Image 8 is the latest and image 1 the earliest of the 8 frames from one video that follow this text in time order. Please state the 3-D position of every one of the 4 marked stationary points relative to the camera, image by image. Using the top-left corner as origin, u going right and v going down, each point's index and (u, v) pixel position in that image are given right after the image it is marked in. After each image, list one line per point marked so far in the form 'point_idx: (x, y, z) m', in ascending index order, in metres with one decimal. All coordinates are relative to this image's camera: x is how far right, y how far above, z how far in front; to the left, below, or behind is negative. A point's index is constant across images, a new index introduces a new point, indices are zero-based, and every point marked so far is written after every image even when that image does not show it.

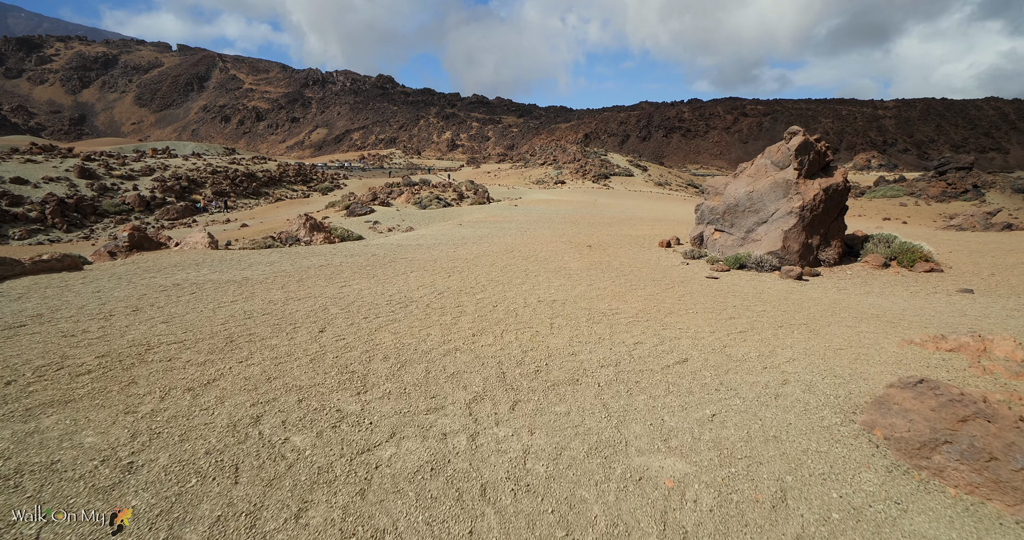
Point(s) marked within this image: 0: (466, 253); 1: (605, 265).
0: (-1.0, +0.3, +10.1) m
1: (+1.6, +0.1, +8.5) m
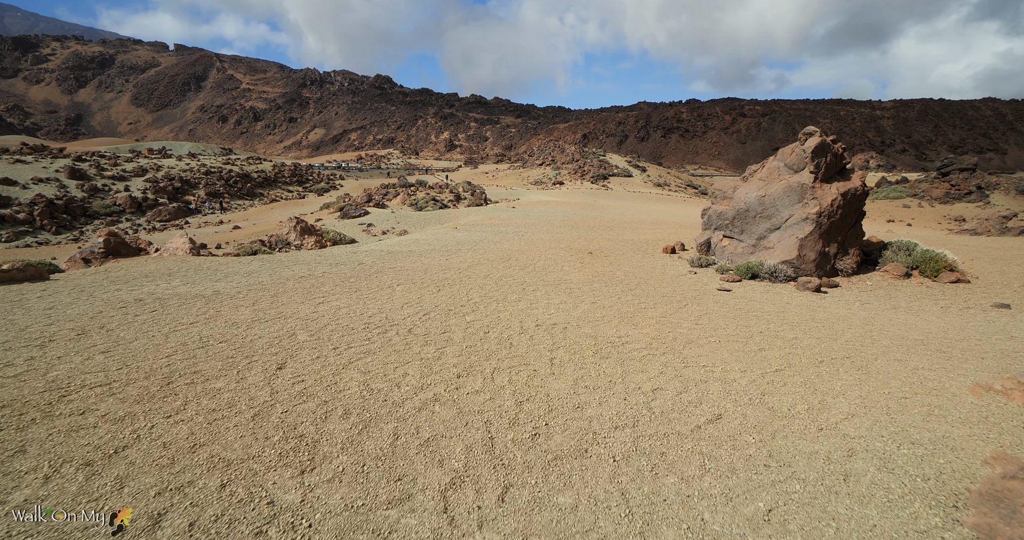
0: (-1.0, +0.1, +9.4) m
1: (+1.5, -0.1, +7.9) m
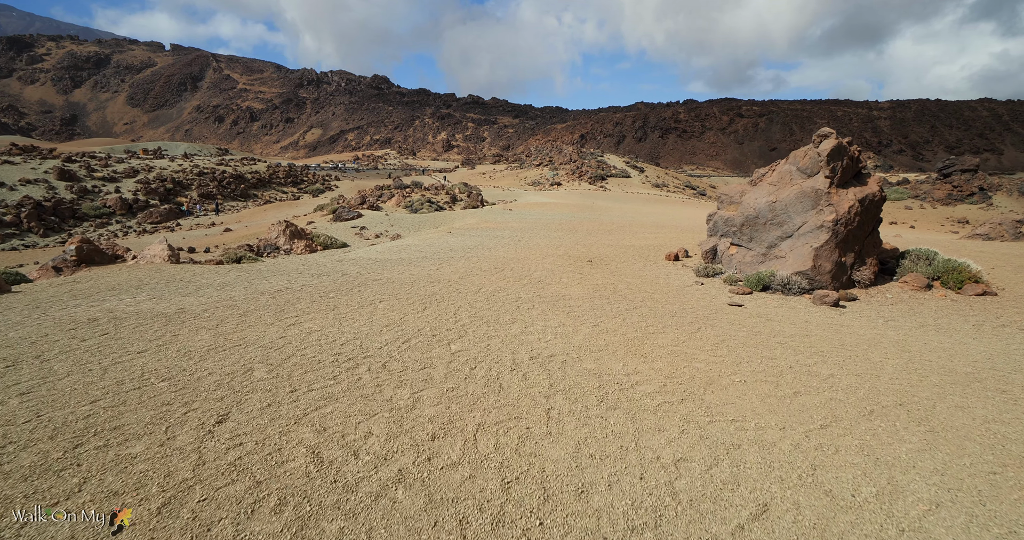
0: (-1.1, -0.1, +8.8) m
1: (+1.5, -0.3, +7.3) m
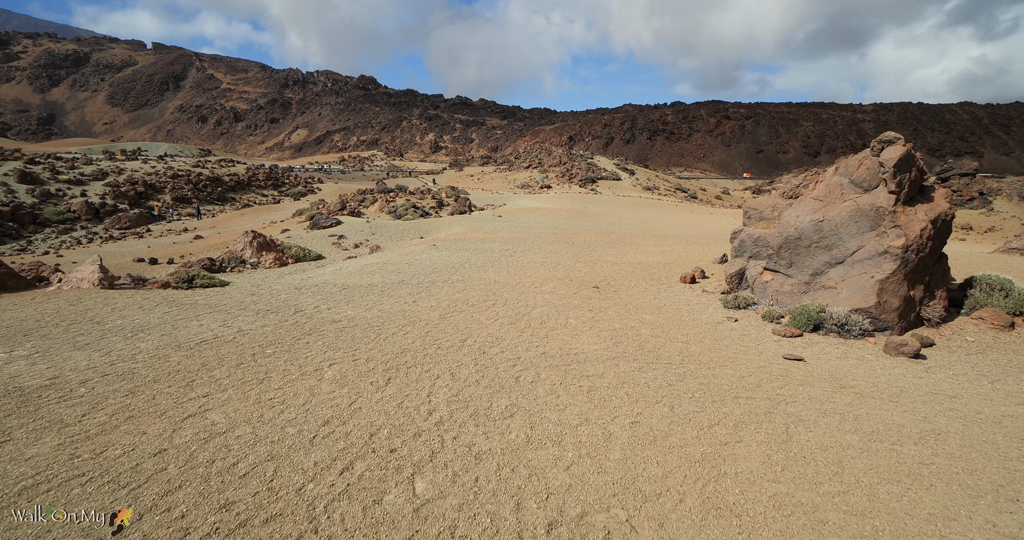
0: (-1.2, -0.6, +7.1) m
1: (+1.4, -0.8, +5.6) m
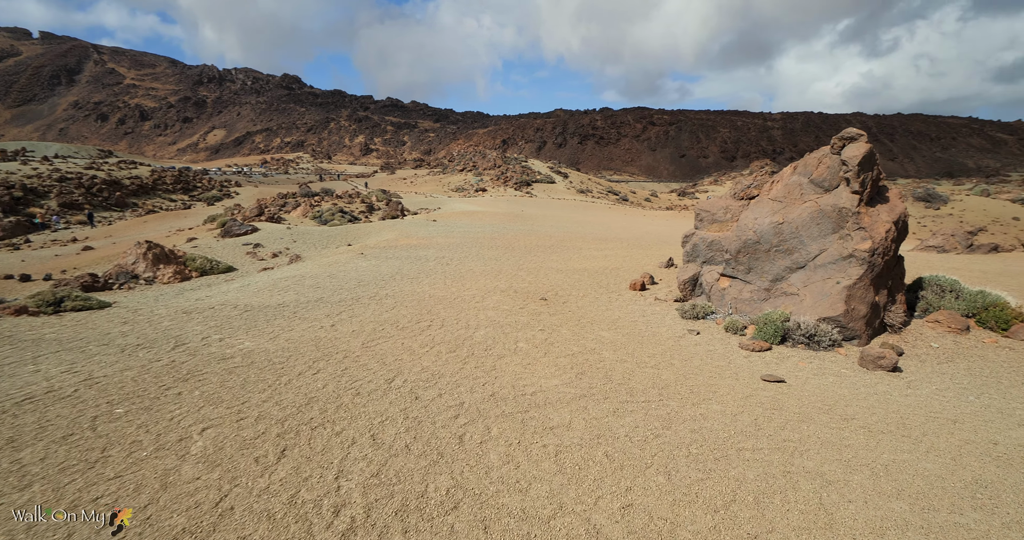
0: (-2.0, -0.8, +5.9) m
1: (+0.8, -0.9, +4.7) m
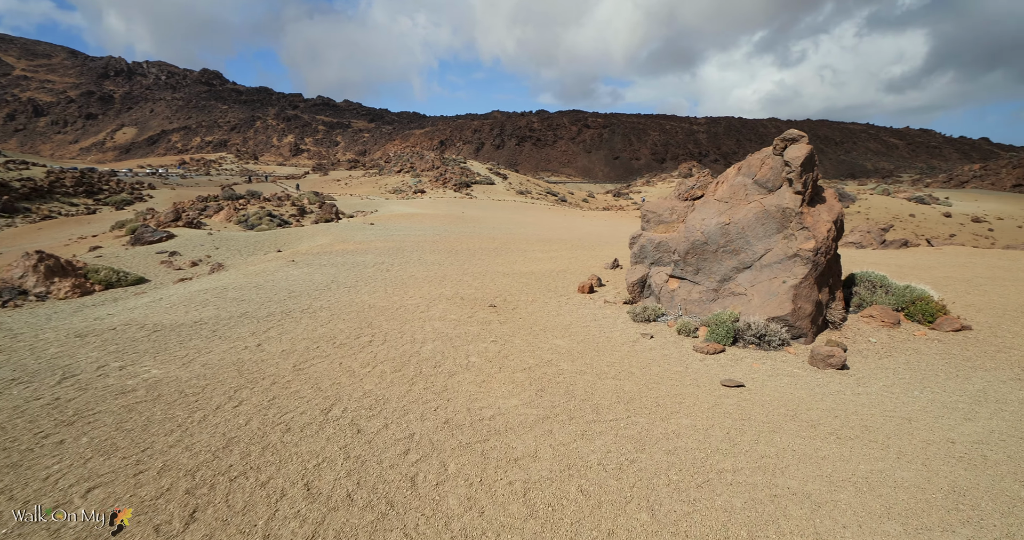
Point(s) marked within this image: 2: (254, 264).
0: (-2.5, -0.9, +5.2) m
1: (+0.4, -1.0, +4.4) m
2: (-7.2, +0.2, +13.8) m
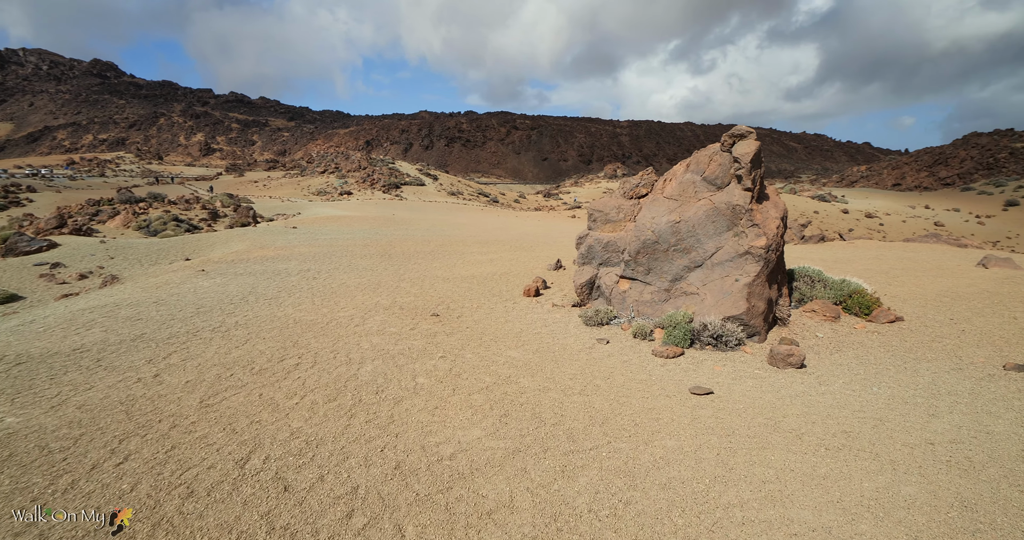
0: (-2.9, -1.1, +4.3) m
1: (+0.1, -1.1, +3.9) m
2: (-8.8, -0.1, +12.2) m
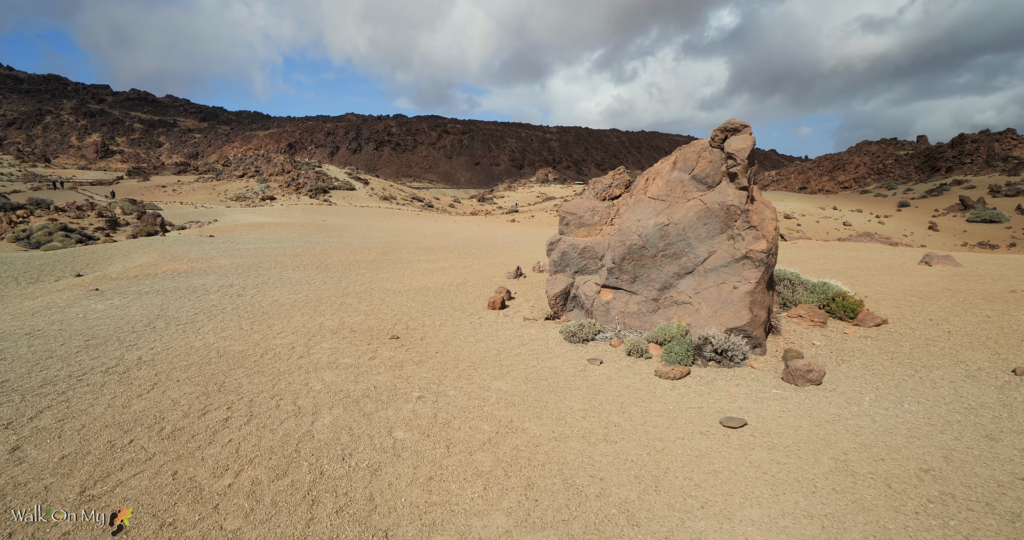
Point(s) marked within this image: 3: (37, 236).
0: (-2.8, -1.3, +3.0) m
1: (+0.2, -1.2, +3.0) m
2: (-9.7, -0.5, +10.0) m
3: (-15.6, +1.1, +16.1) m
